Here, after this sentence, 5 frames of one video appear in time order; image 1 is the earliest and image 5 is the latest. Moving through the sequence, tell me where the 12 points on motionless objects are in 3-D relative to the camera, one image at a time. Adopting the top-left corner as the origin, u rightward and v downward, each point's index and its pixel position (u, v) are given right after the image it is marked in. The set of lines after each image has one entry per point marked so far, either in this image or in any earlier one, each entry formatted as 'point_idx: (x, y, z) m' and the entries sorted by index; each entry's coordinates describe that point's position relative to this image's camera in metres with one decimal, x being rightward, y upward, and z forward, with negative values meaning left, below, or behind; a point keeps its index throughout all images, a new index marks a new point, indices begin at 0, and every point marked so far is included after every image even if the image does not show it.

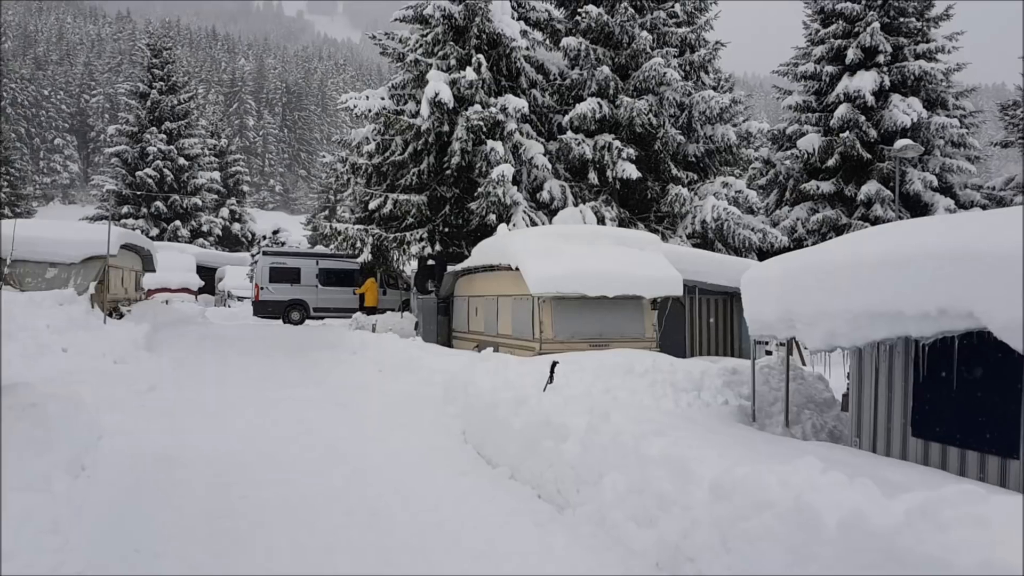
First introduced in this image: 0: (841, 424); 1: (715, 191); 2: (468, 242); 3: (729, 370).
0: (+4.1, -1.7, +8.4) m
1: (+5.6, +2.7, +18.7) m
2: (-1.2, +1.3, +18.9) m
3: (+2.9, -1.1, +9.0) m
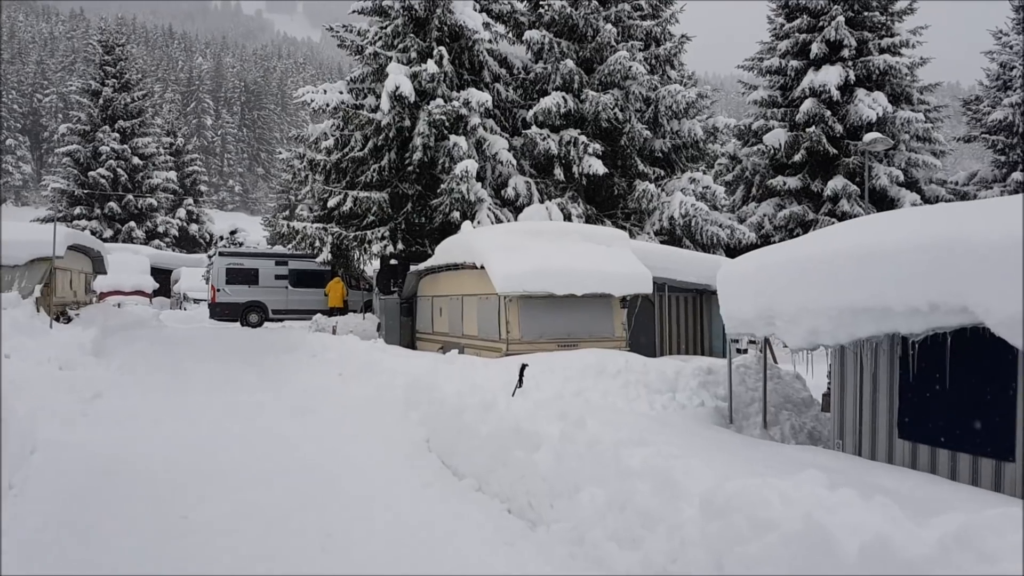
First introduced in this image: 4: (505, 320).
0: (+3.7, -1.6, +8.0) m
1: (+4.7, +2.8, +18.5) m
2: (-2.2, +1.3, +18.3) m
3: (+2.5, -1.1, +8.7) m
4: (-0.1, -0.6, +12.1) m
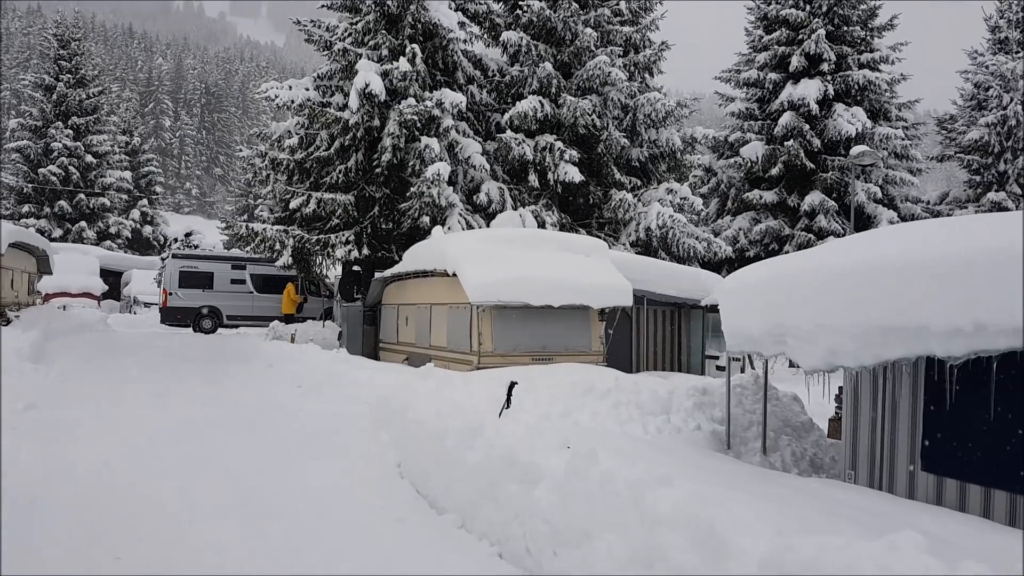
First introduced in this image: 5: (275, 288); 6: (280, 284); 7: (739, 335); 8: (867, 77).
0: (+3.4, -1.8, +7.5) m
1: (+3.9, +2.4, +18.0) m
2: (-2.9, +1.1, +17.5) m
3: (+2.2, -1.2, +8.0) m
4: (-0.6, -0.7, +11.3) m
5: (-7.0, 0.0, +19.7) m
6: (-6.8, +0.1, +19.8) m
7: (+2.2, -0.5, +6.7) m
8: (+9.9, +5.8, +18.7) m
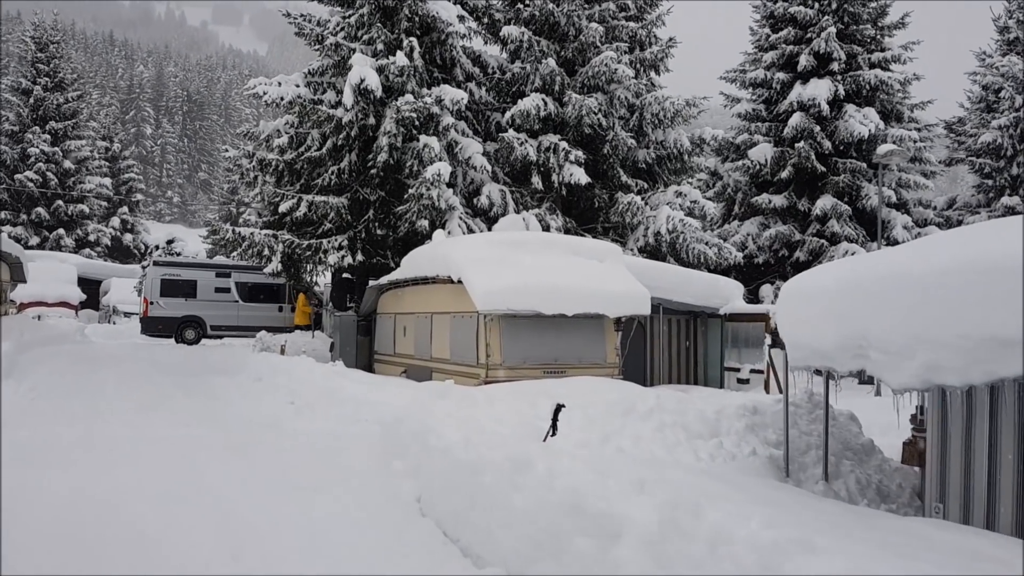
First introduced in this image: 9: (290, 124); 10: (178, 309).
0: (+3.7, -1.9, +6.7) m
1: (+4.0, +2.2, +17.3) m
2: (-2.9, +0.9, +16.6) m
3: (+2.5, -1.3, +7.2) m
4: (-0.4, -0.8, +10.5) m
5: (-7.0, -0.2, +18.7) m
6: (-6.8, -0.1, +18.7) m
7: (+2.6, -0.5, +5.9) m
8: (+9.9, +5.7, +18.1) m
9: (-5.4, +4.0, +16.4) m
10: (-8.9, -0.5, +17.9) m
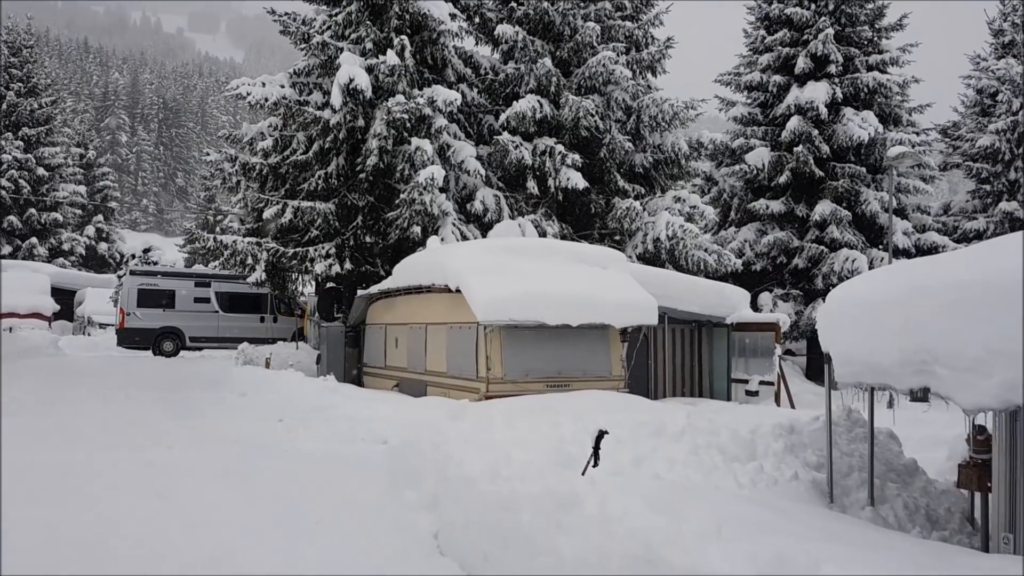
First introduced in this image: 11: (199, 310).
0: (+3.9, -2.0, +6.2) m
1: (+3.8, +2.0, +16.8) m
2: (-3.0, +0.7, +15.9) m
3: (+2.6, -1.4, +6.7) m
4: (-0.3, -1.0, +9.9) m
5: (-7.1, -0.5, +17.9) m
6: (-7.0, -0.4, +18.0) m
7: (+2.7, -0.6, +5.4) m
8: (+9.7, +5.5, +17.9) m
9: (-5.5, +3.8, +15.7) m
10: (-9.0, -0.8, +17.0) m
11: (-8.1, -0.6, +17.5) m
